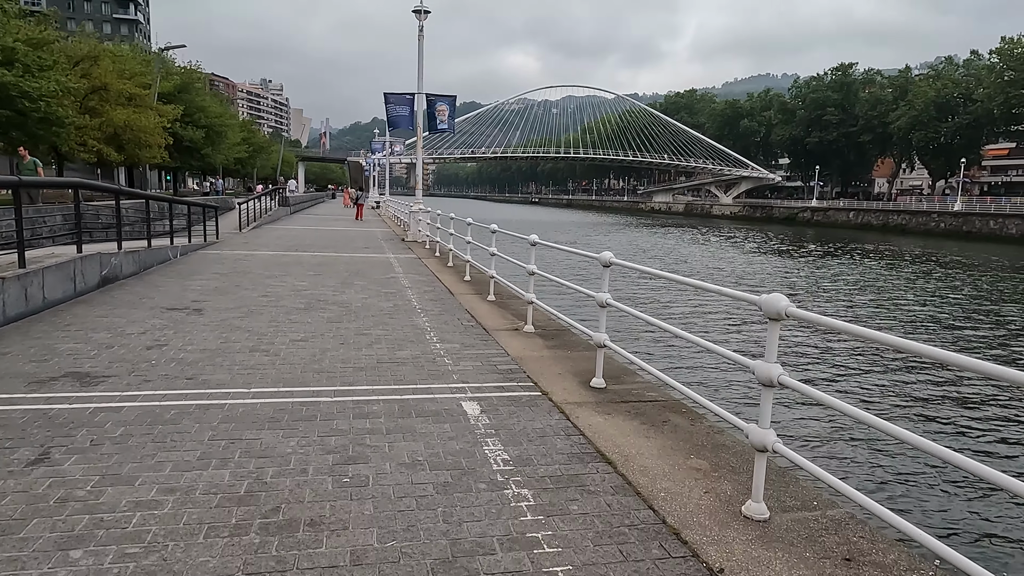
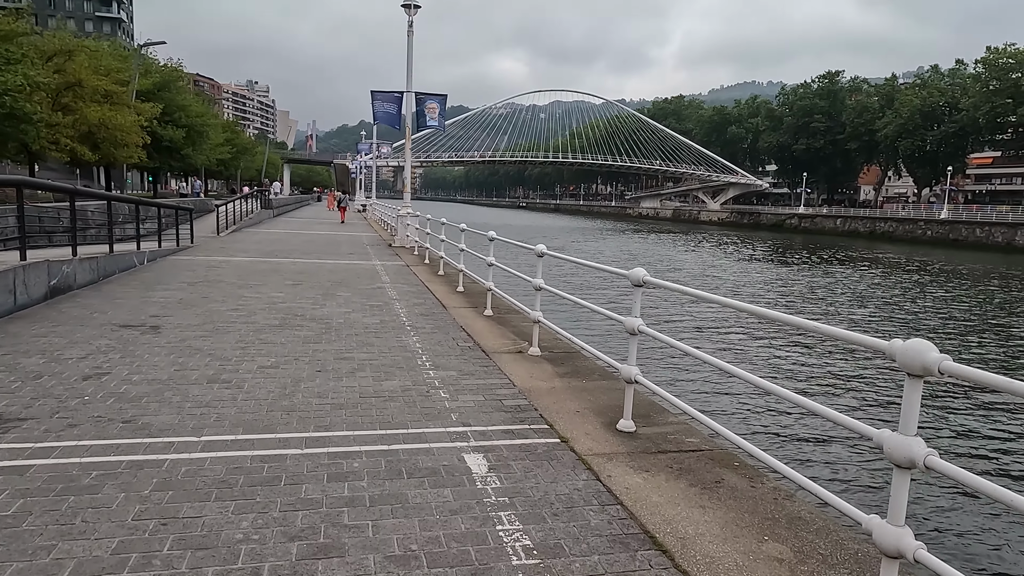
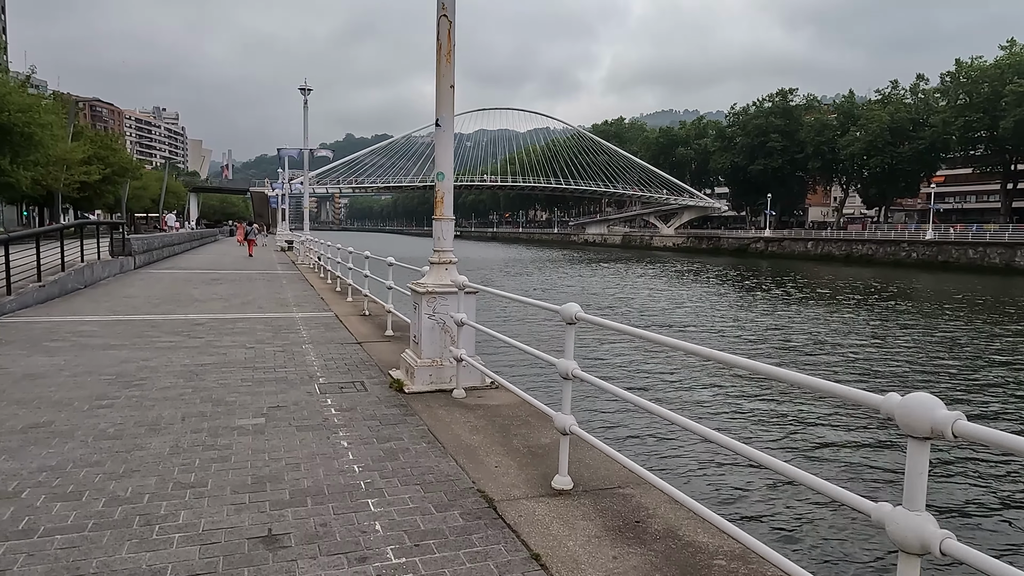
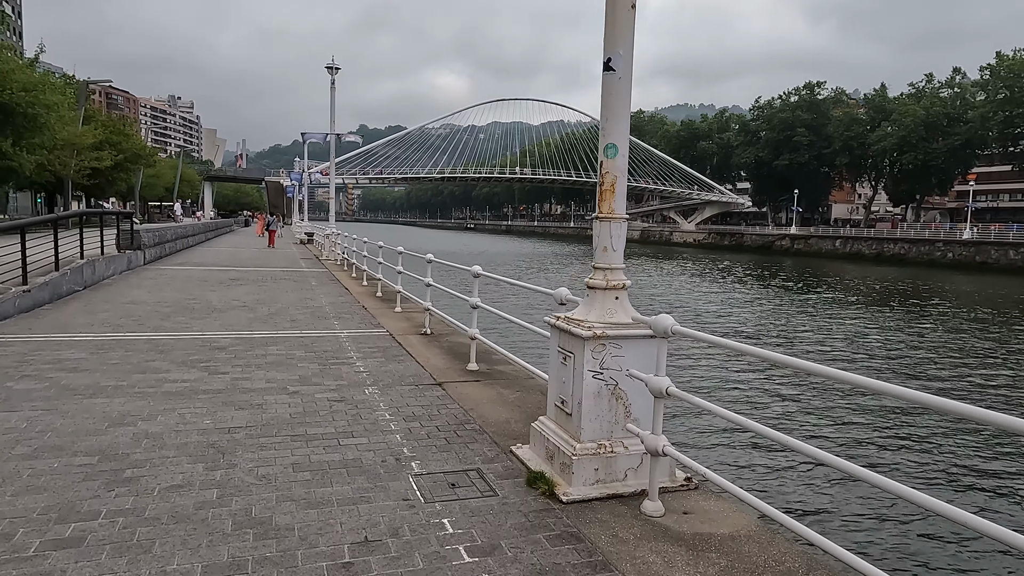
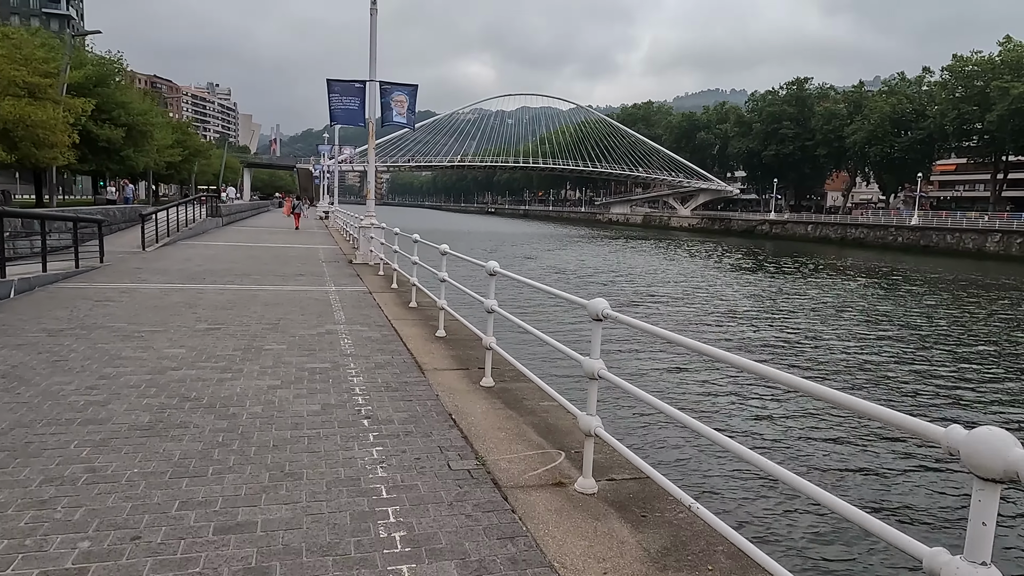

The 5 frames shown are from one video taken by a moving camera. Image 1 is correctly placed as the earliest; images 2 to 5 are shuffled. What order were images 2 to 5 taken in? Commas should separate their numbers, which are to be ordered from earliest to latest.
2, 5, 3, 4
